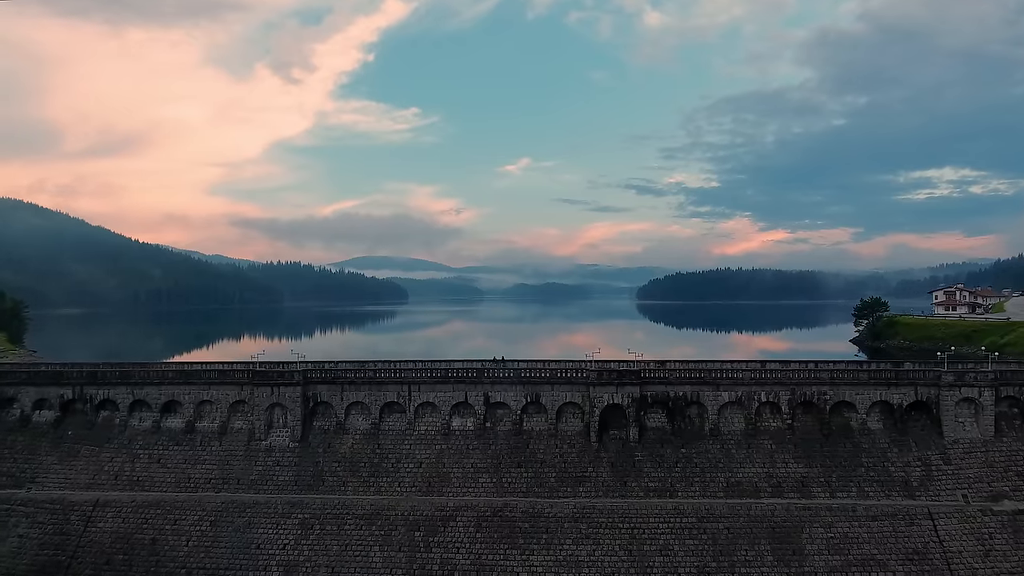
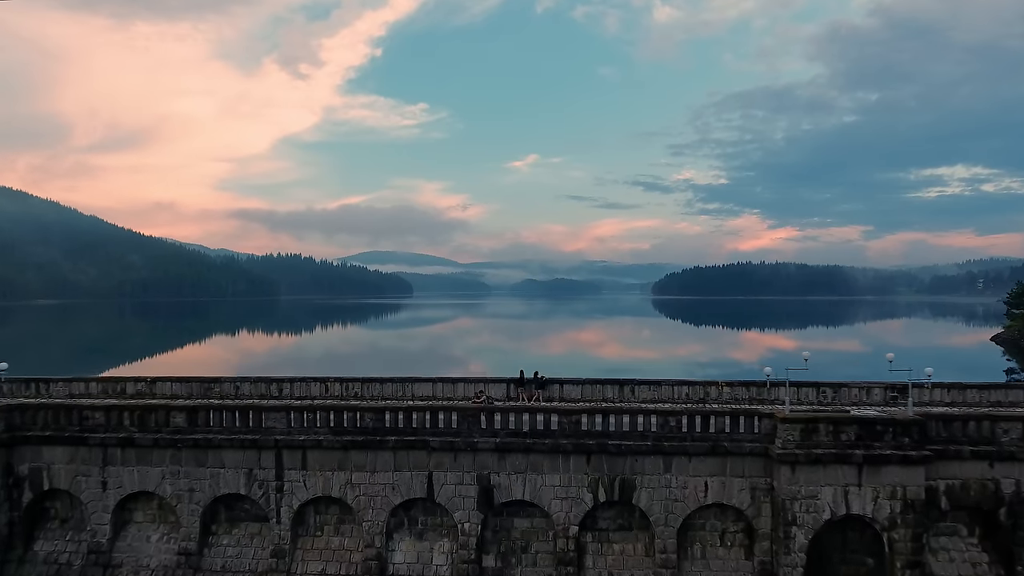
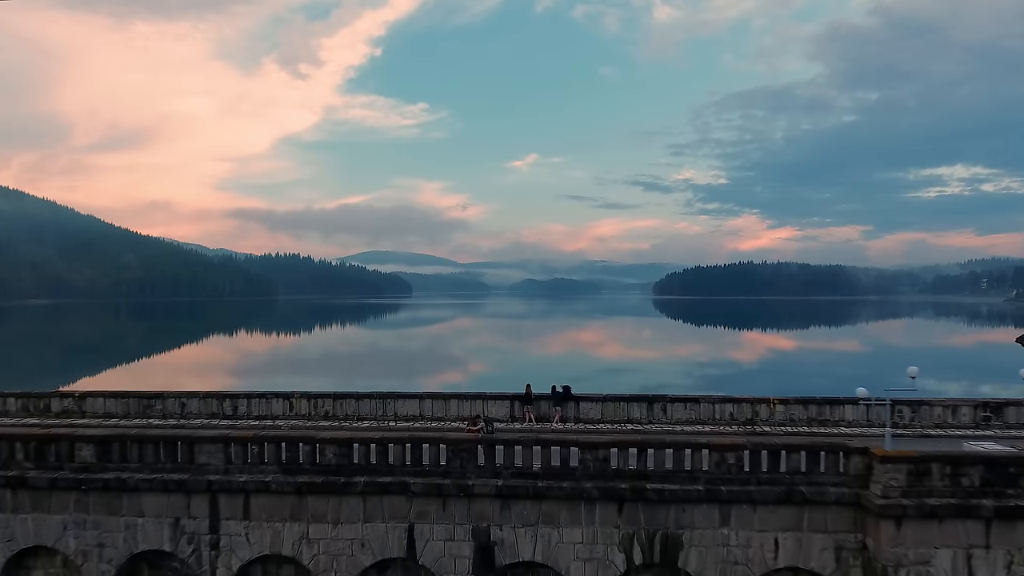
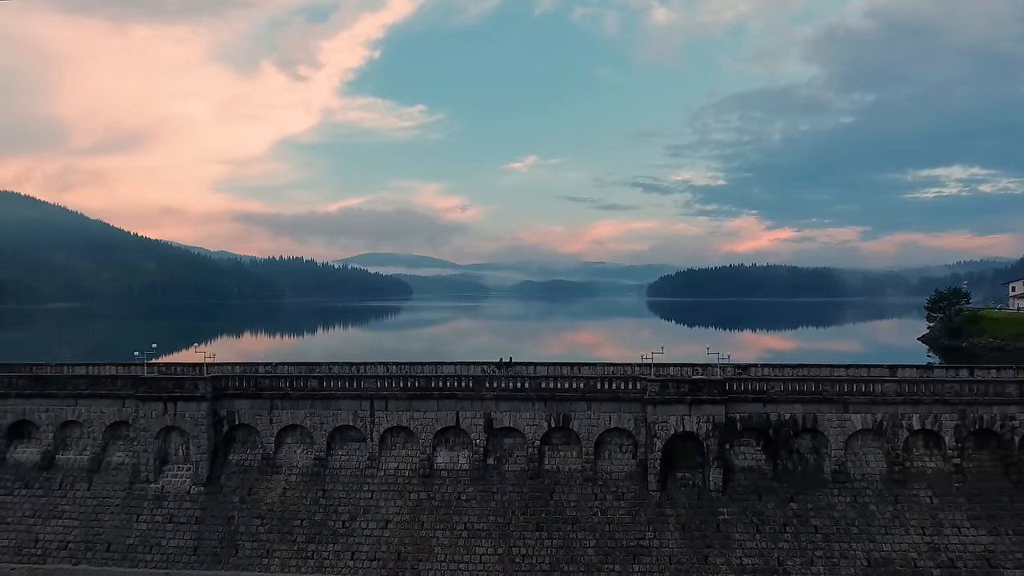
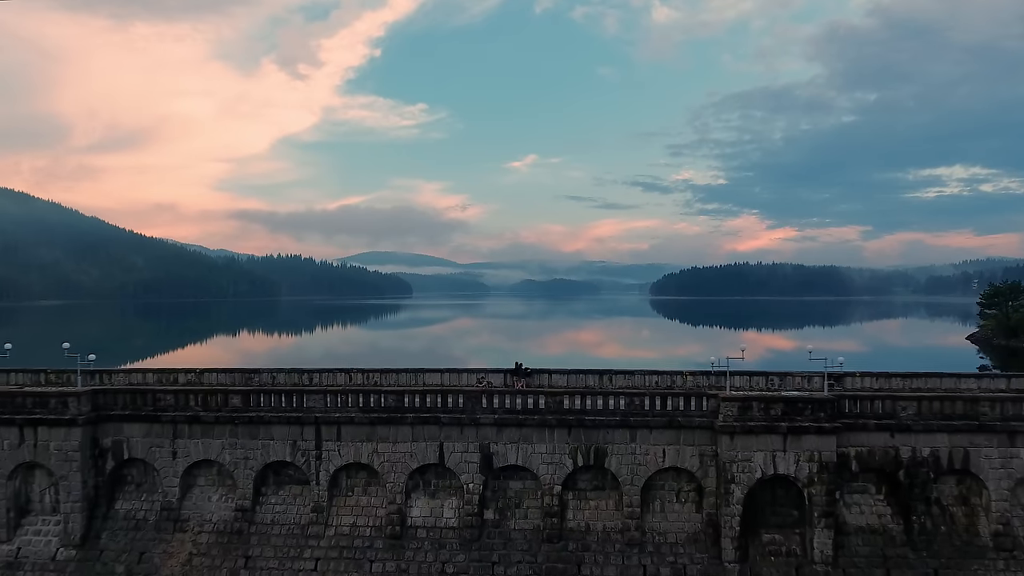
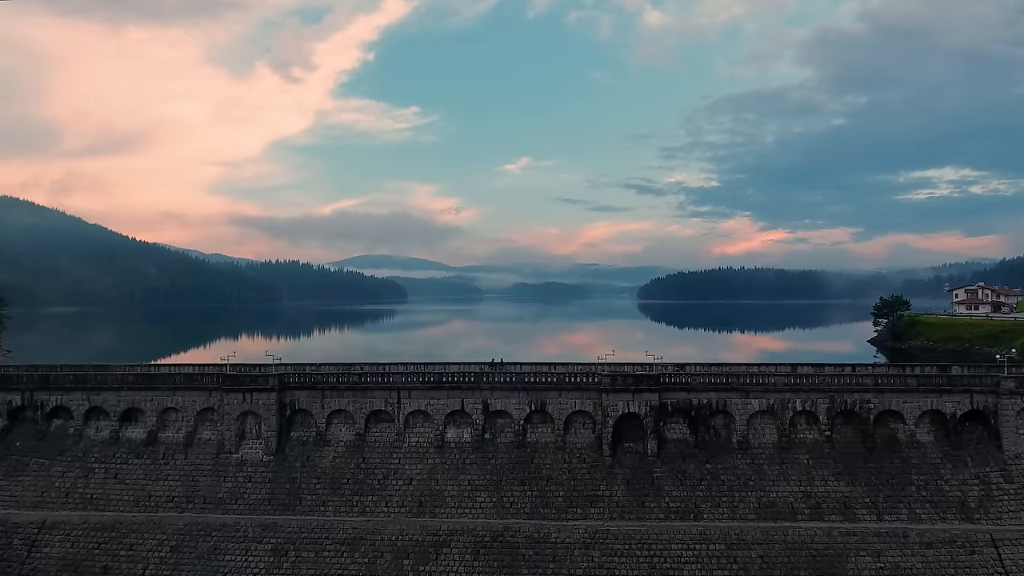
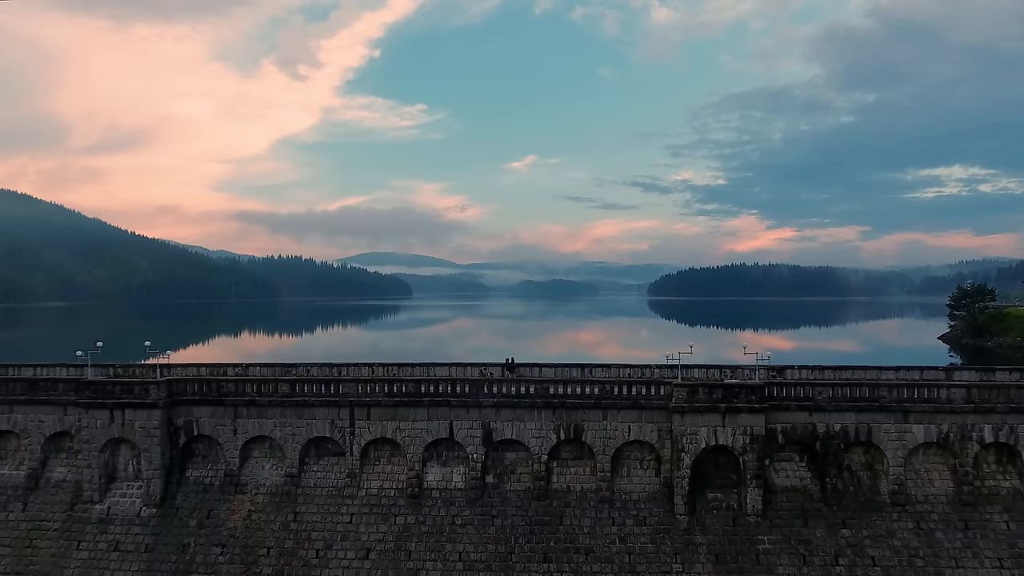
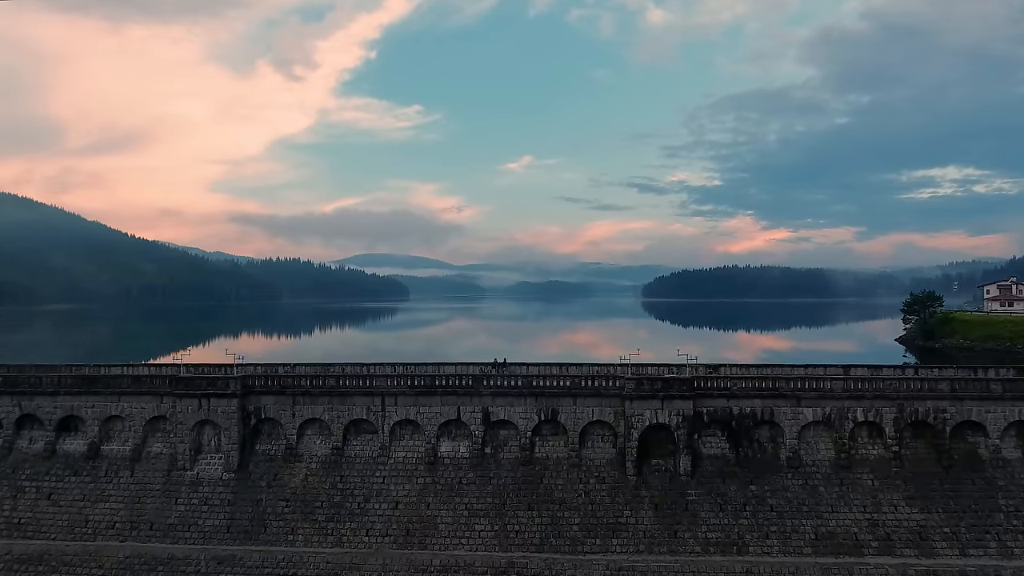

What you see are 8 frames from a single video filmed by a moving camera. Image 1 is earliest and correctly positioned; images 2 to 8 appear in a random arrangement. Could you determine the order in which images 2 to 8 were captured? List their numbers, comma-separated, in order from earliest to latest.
6, 8, 4, 7, 5, 2, 3
